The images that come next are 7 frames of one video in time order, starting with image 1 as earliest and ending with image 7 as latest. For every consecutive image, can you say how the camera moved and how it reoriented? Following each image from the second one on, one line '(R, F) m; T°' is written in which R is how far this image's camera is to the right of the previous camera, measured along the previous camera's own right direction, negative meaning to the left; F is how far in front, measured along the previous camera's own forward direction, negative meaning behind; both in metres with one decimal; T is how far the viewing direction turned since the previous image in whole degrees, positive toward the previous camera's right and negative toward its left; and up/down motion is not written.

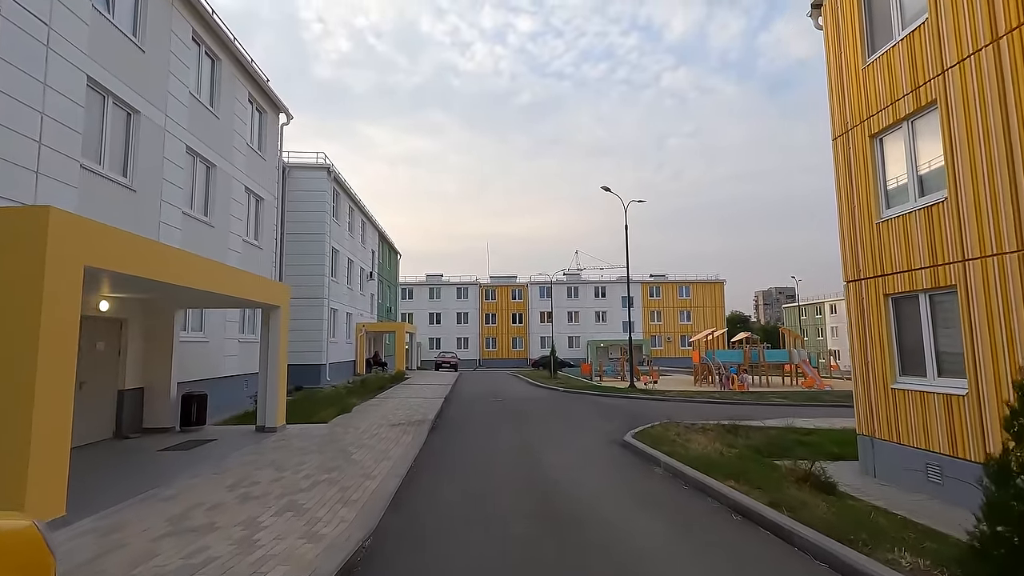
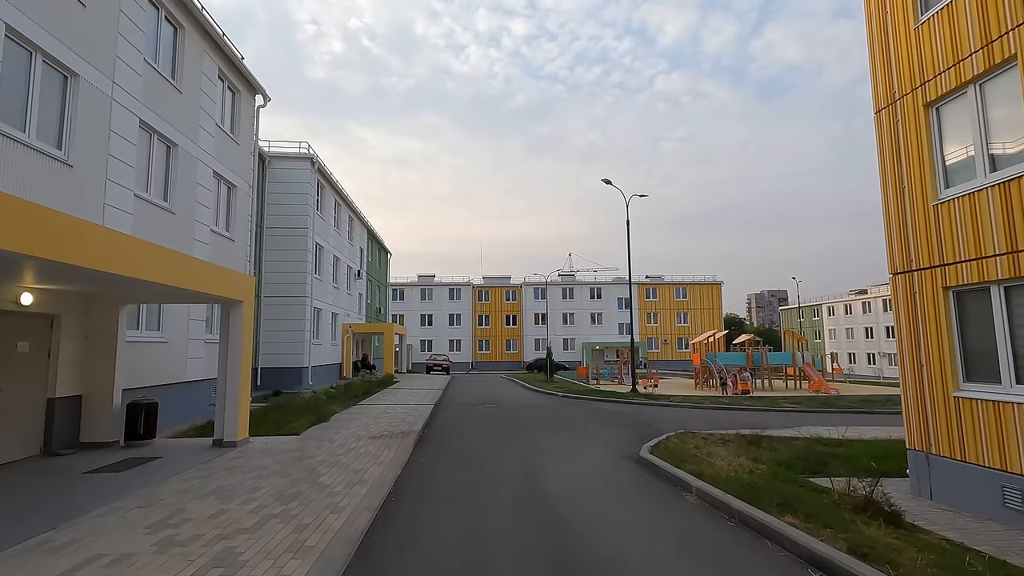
(-0.1, +1.5) m; +1°
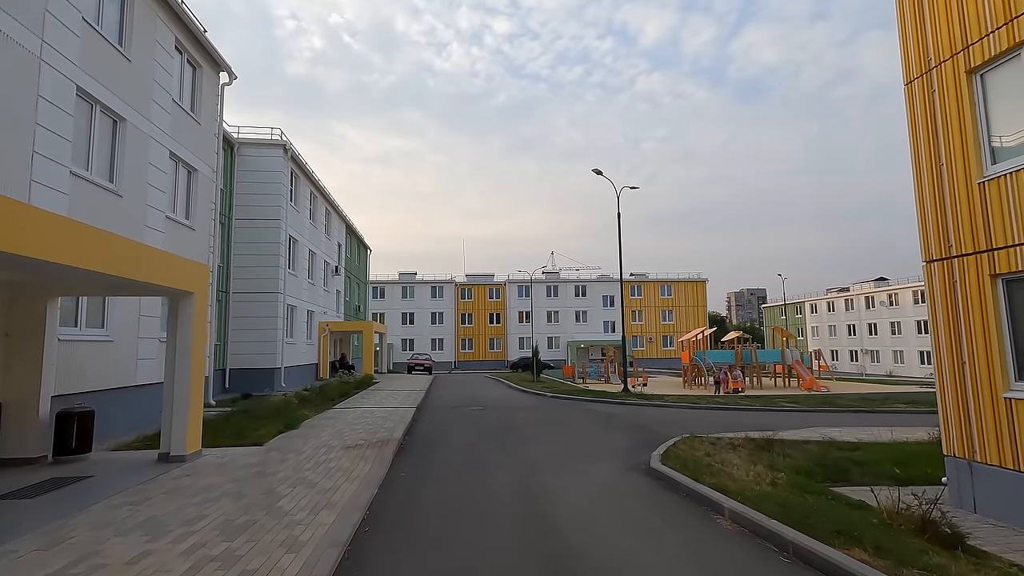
(-0.2, +1.1) m; +2°
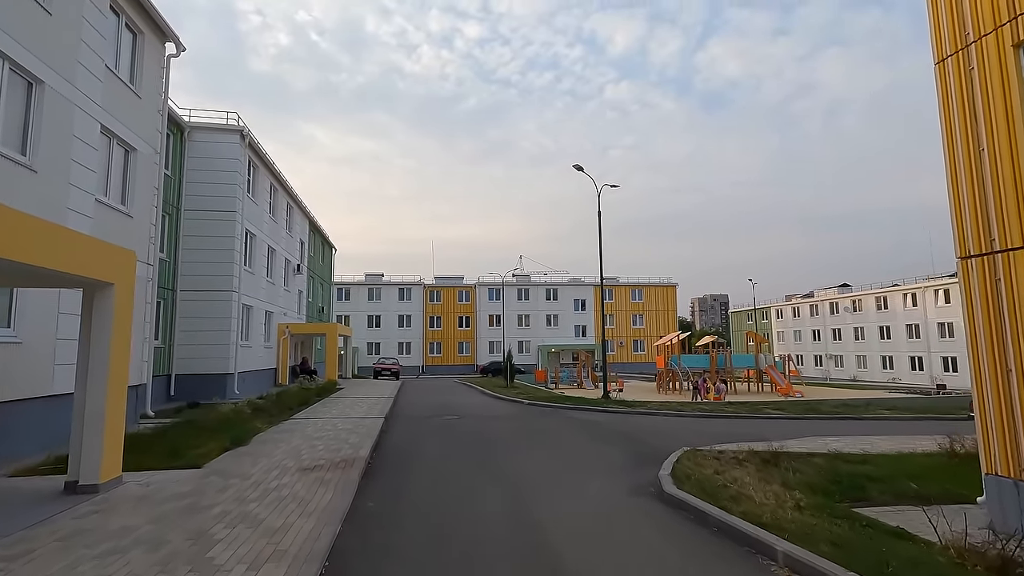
(-0.3, +1.2) m; +4°
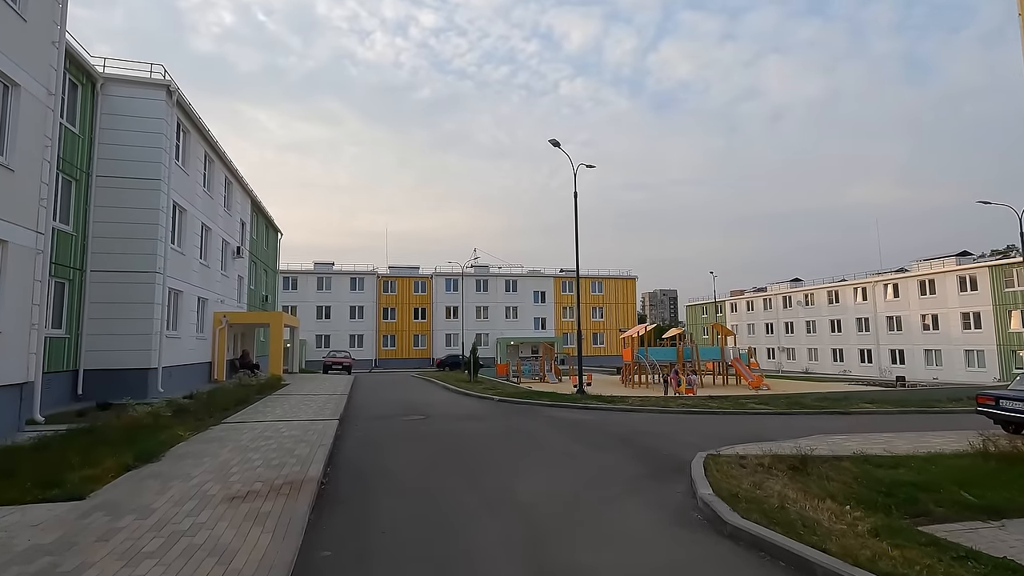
(-0.6, +1.9) m; +5°
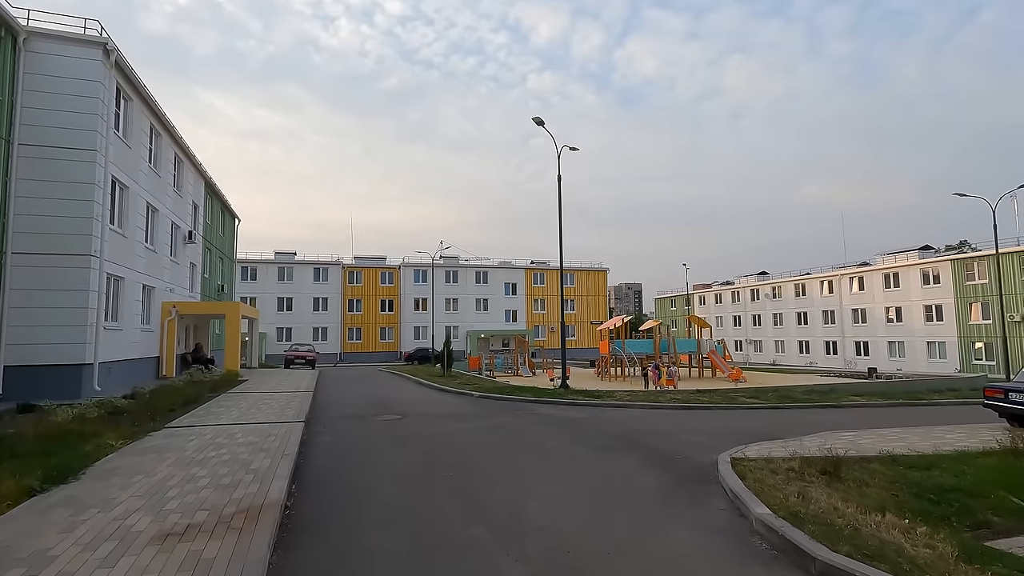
(-0.5, +1.3) m; +4°
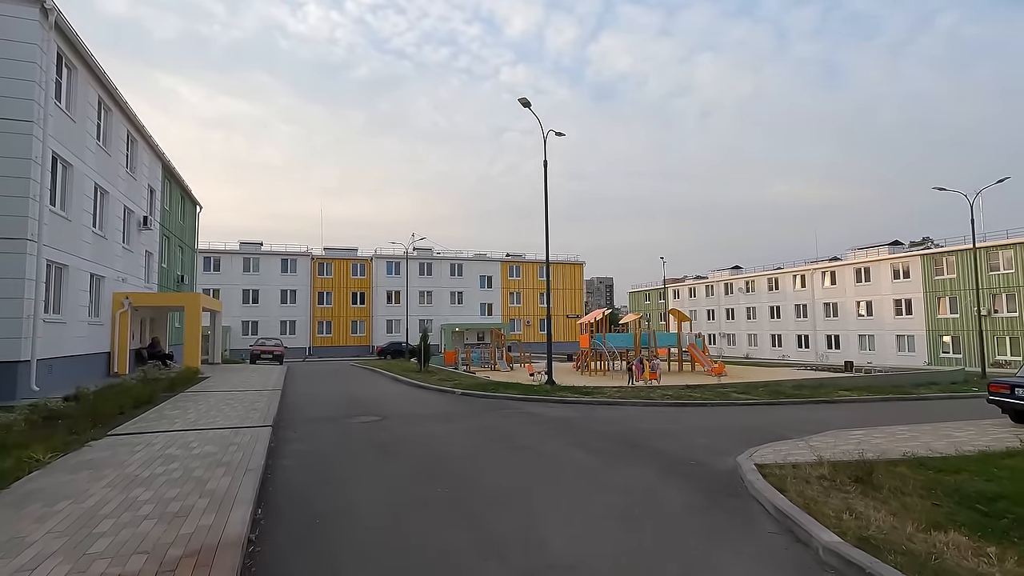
(-0.4, +1.0) m; +3°
